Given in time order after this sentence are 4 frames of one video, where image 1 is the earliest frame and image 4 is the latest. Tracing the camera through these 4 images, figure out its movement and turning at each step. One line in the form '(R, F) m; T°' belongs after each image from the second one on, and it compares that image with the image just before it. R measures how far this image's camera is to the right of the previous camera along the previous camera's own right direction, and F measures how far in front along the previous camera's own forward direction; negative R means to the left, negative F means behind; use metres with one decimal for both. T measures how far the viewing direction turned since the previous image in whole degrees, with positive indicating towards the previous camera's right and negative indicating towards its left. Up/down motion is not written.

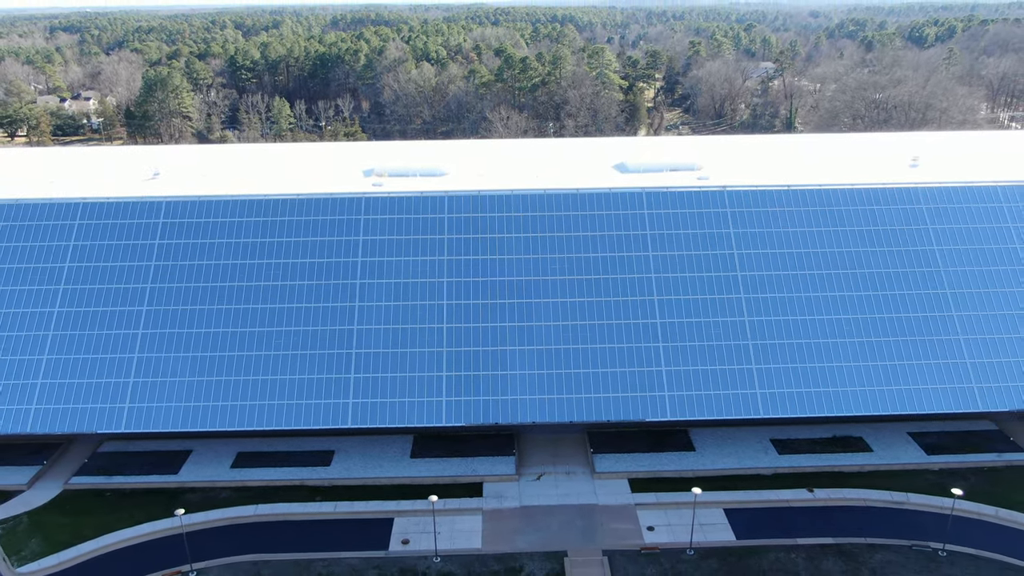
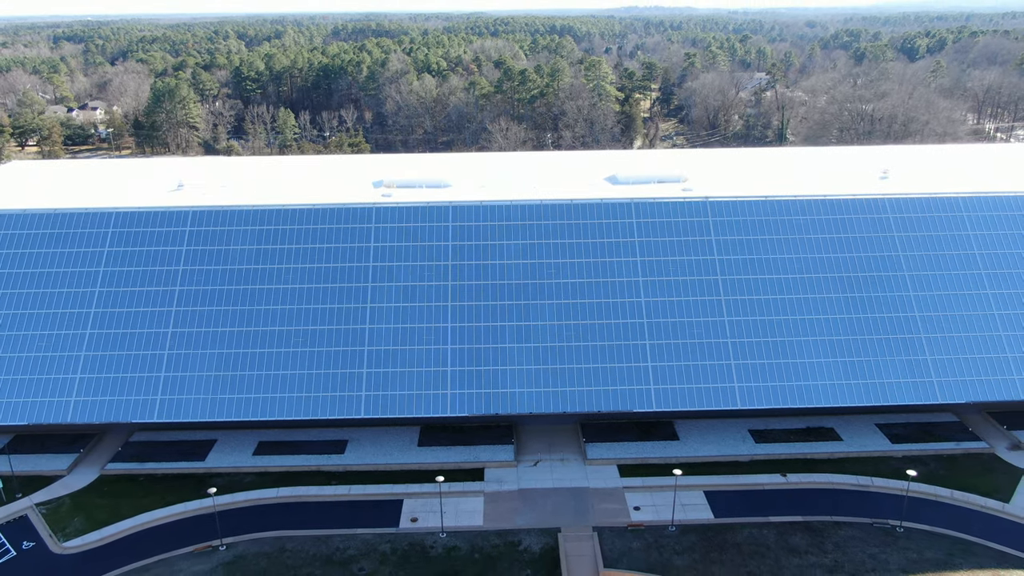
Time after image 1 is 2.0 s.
(0.0, -2.3) m; 0°
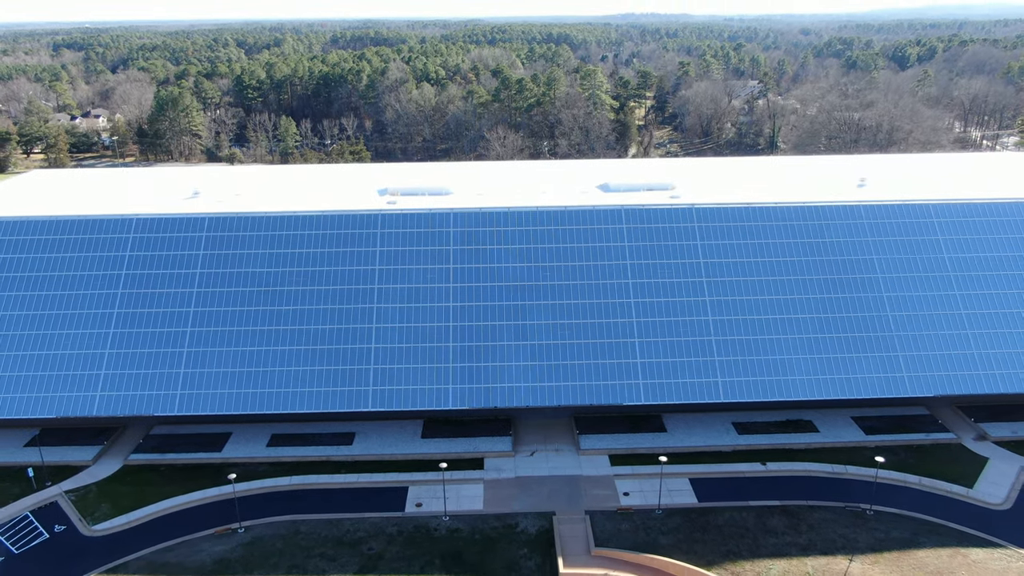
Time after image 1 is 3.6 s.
(0.0, -1.9) m; 0°
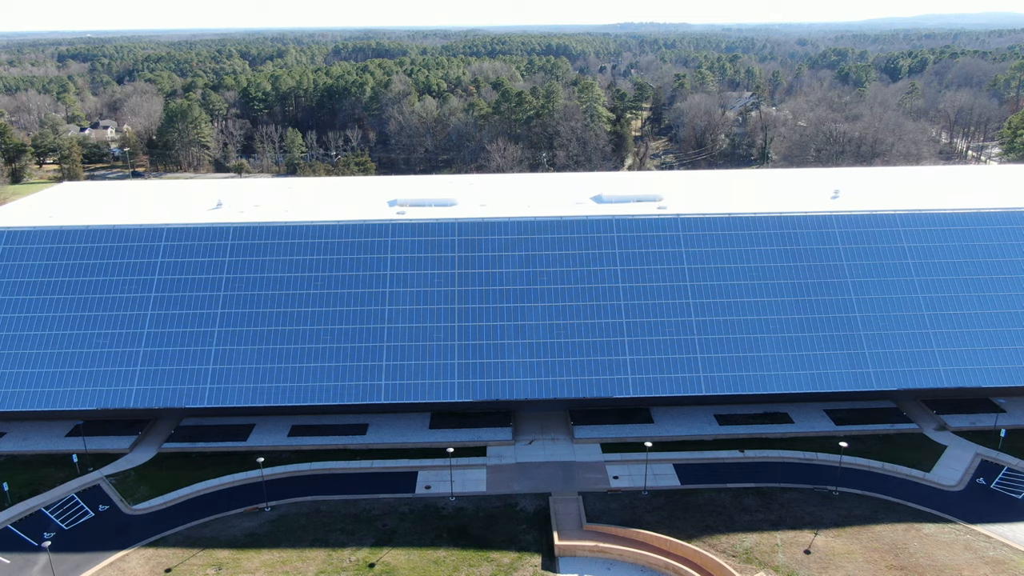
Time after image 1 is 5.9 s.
(0.0, -2.8) m; 0°
